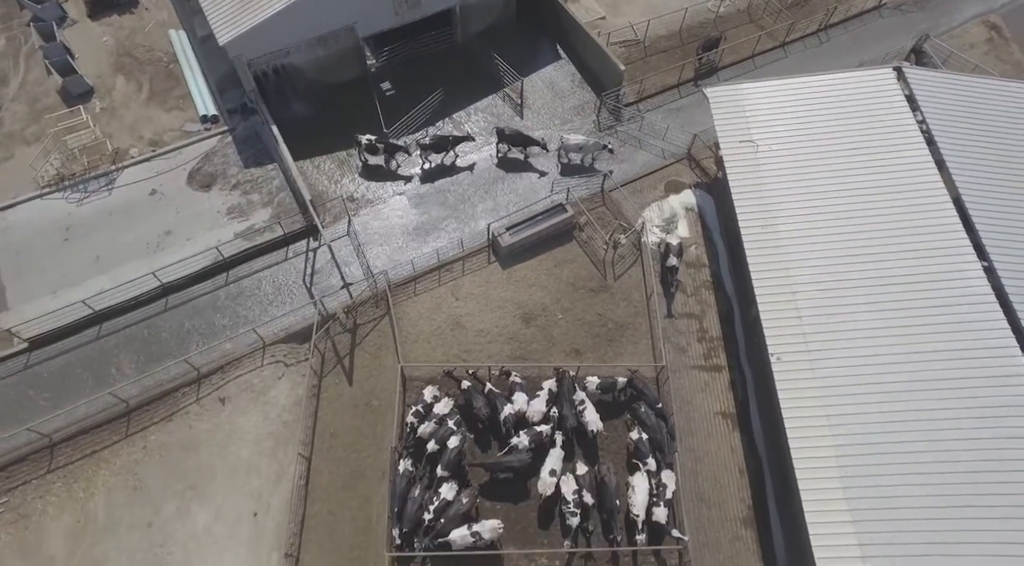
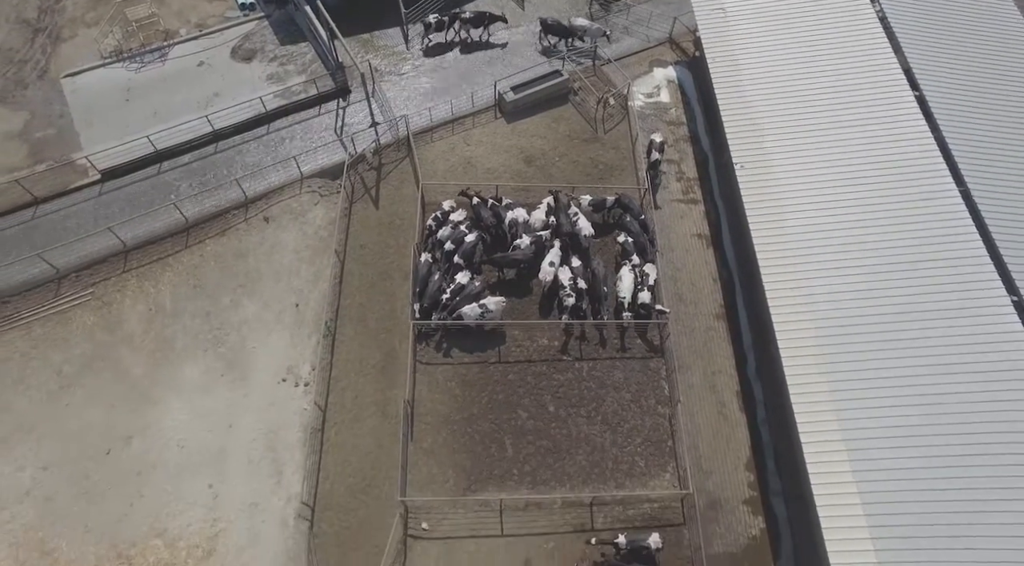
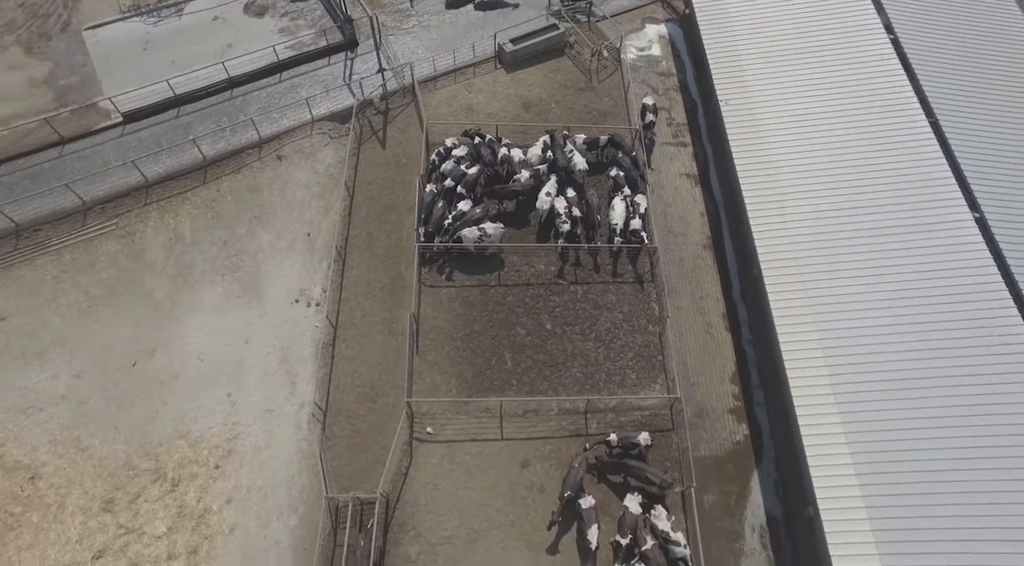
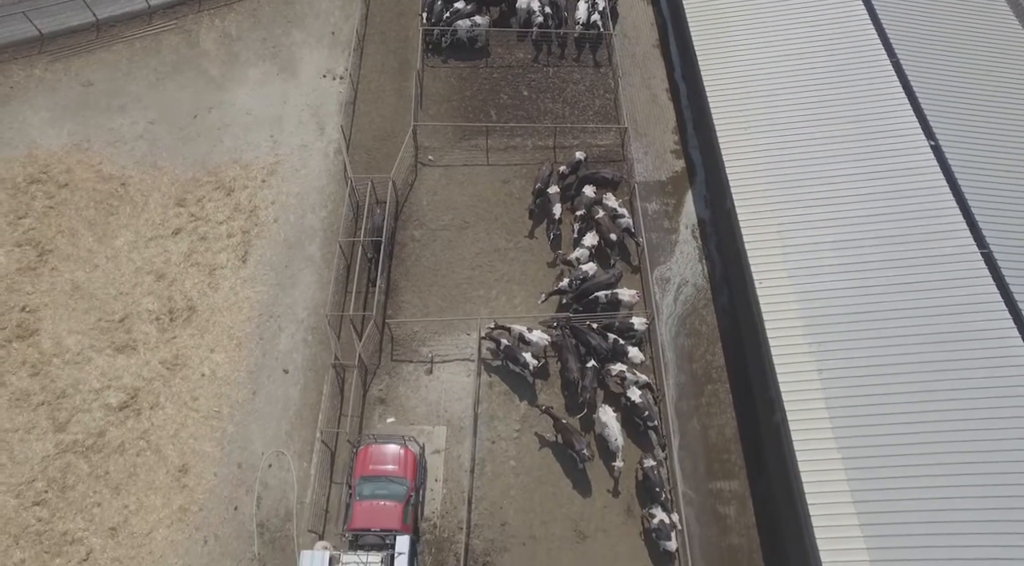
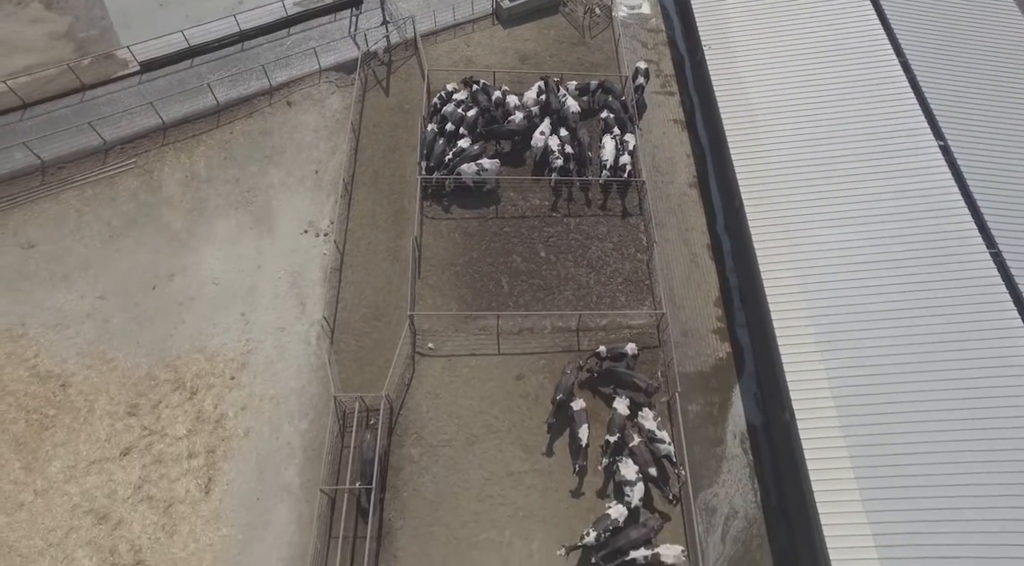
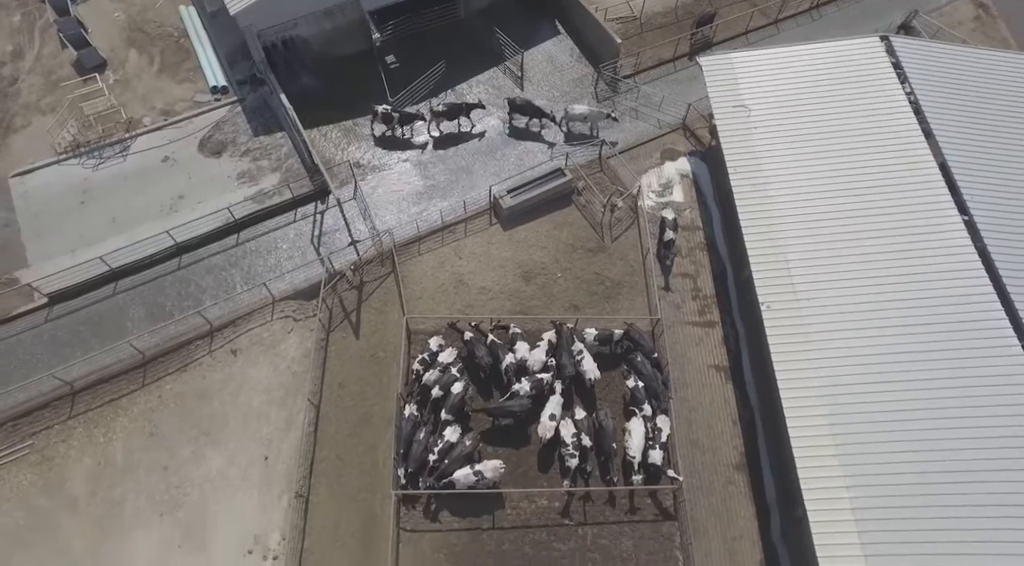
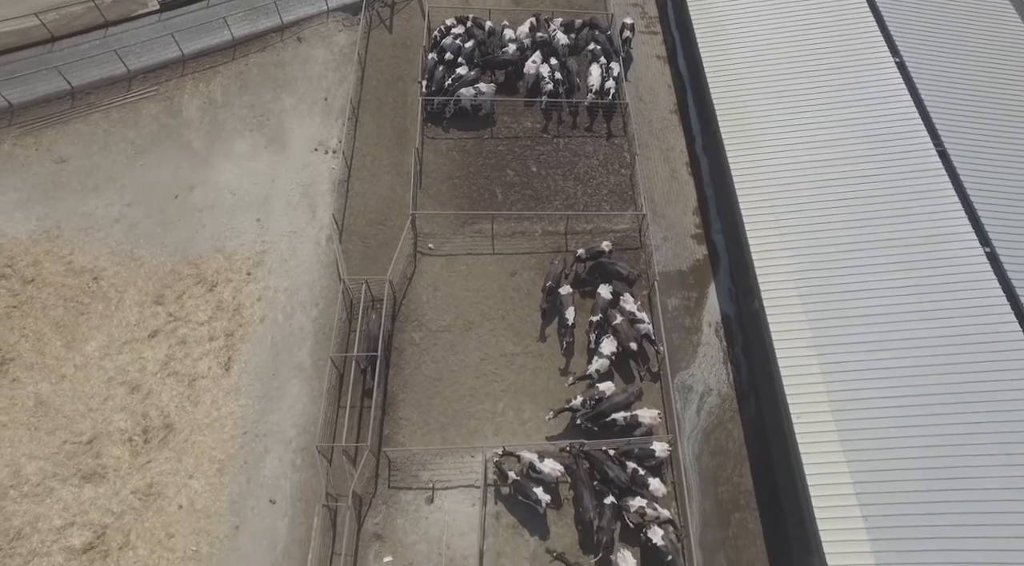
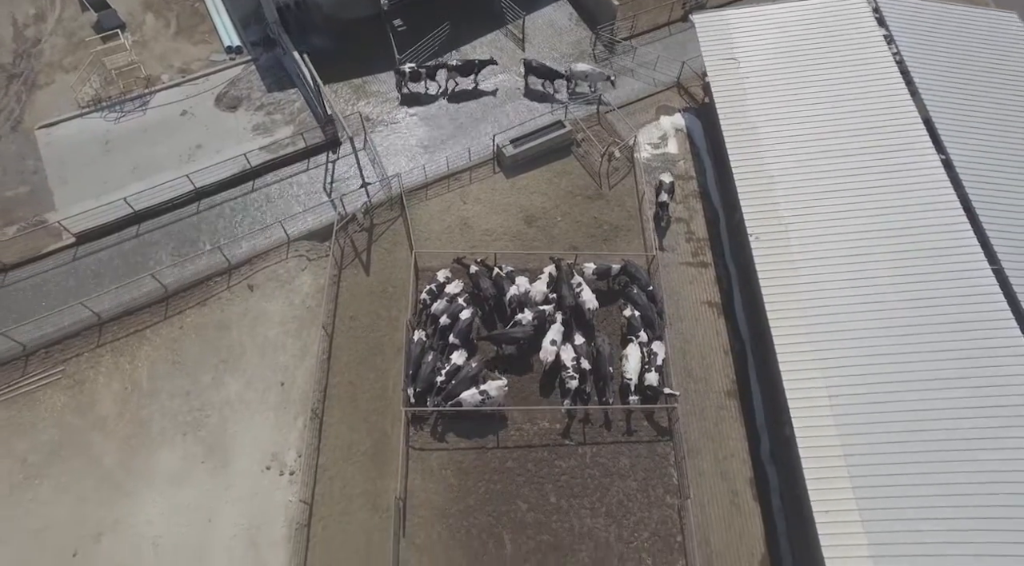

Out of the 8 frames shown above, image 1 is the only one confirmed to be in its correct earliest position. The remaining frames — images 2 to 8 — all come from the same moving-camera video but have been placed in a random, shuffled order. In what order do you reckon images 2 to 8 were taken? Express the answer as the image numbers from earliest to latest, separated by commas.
6, 8, 2, 3, 5, 7, 4
